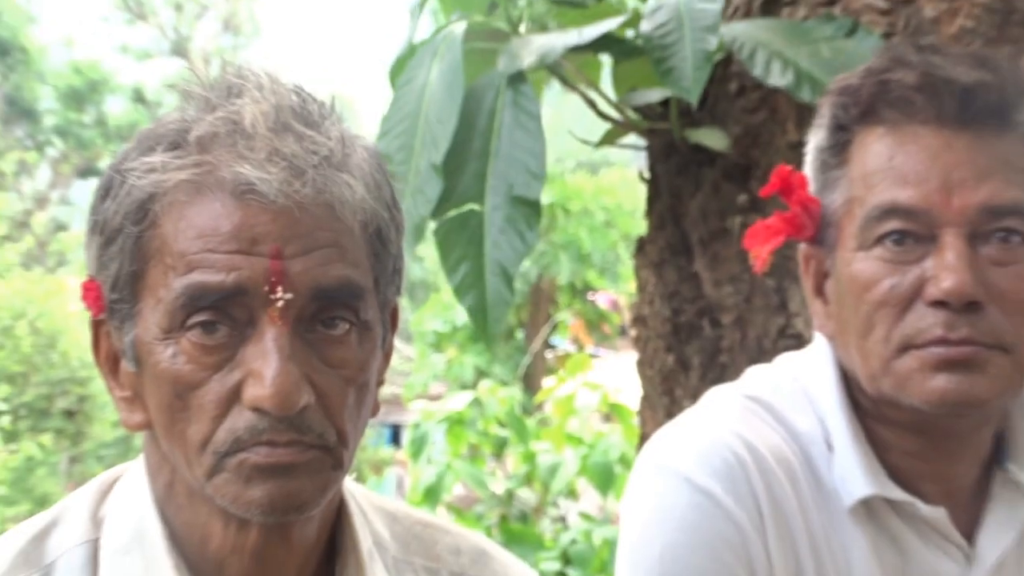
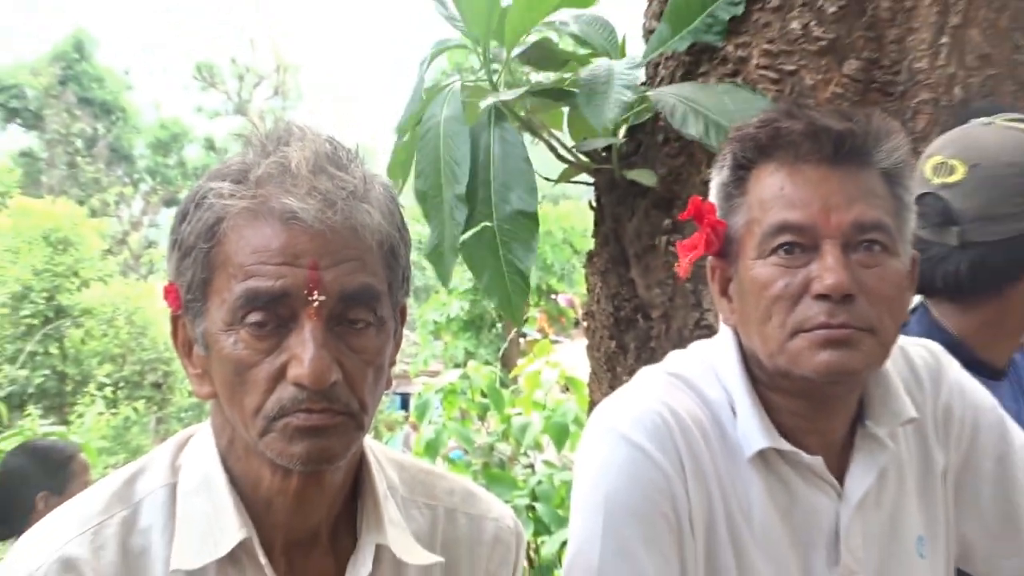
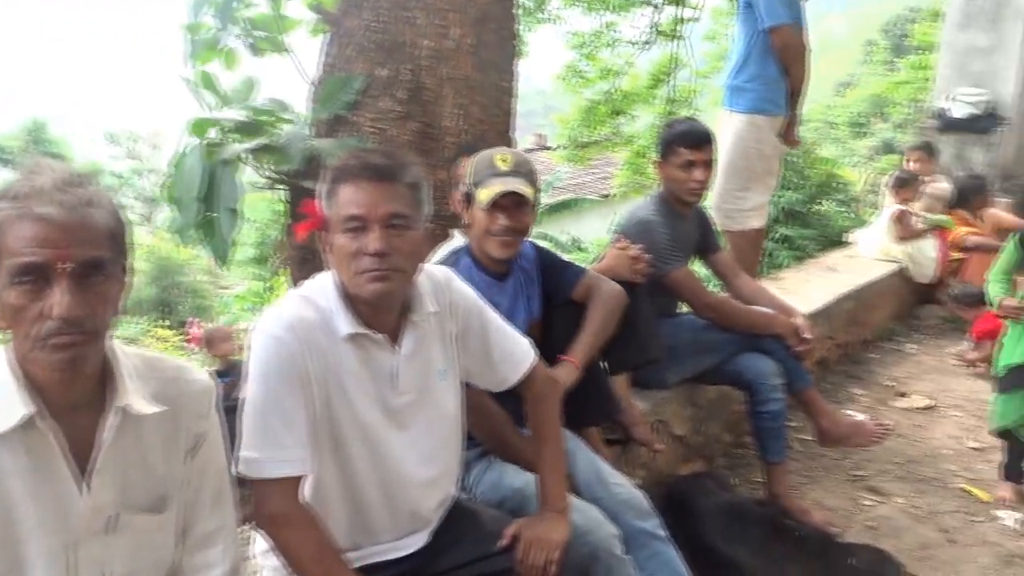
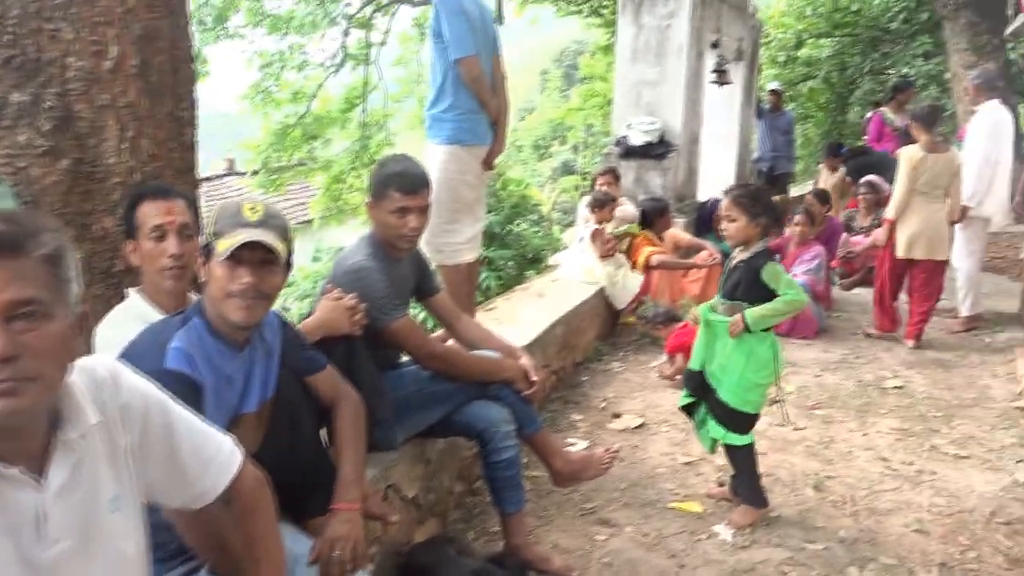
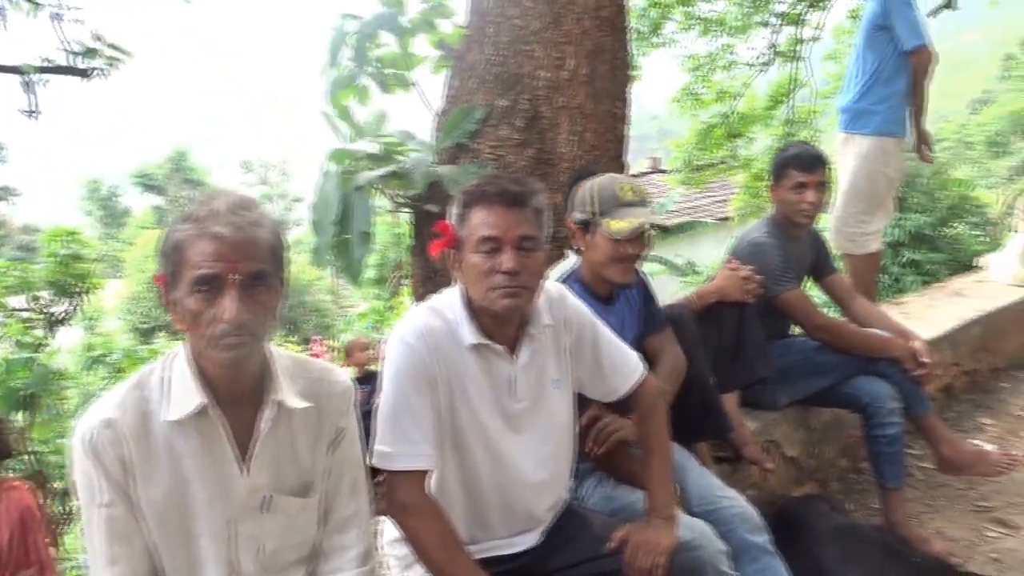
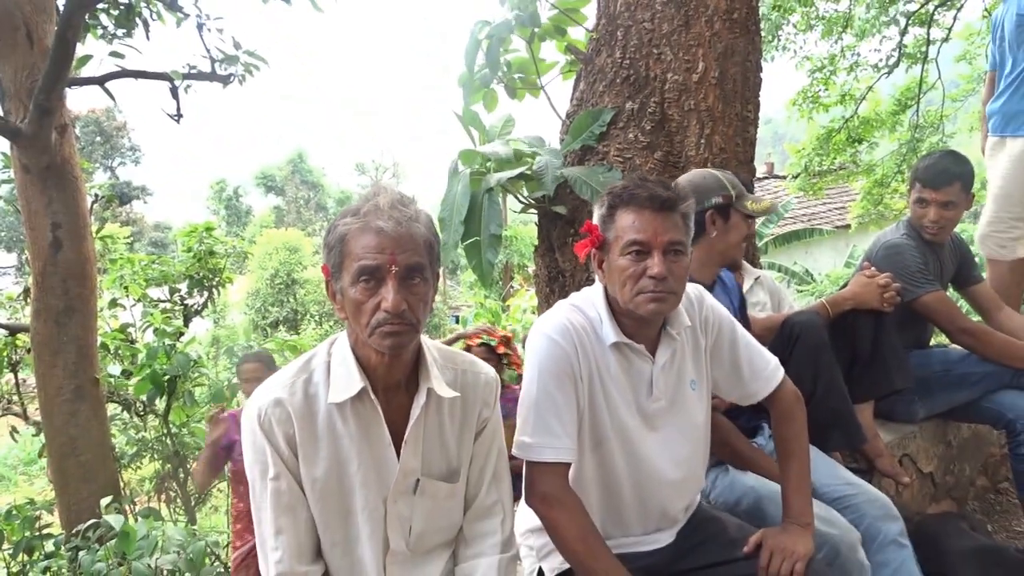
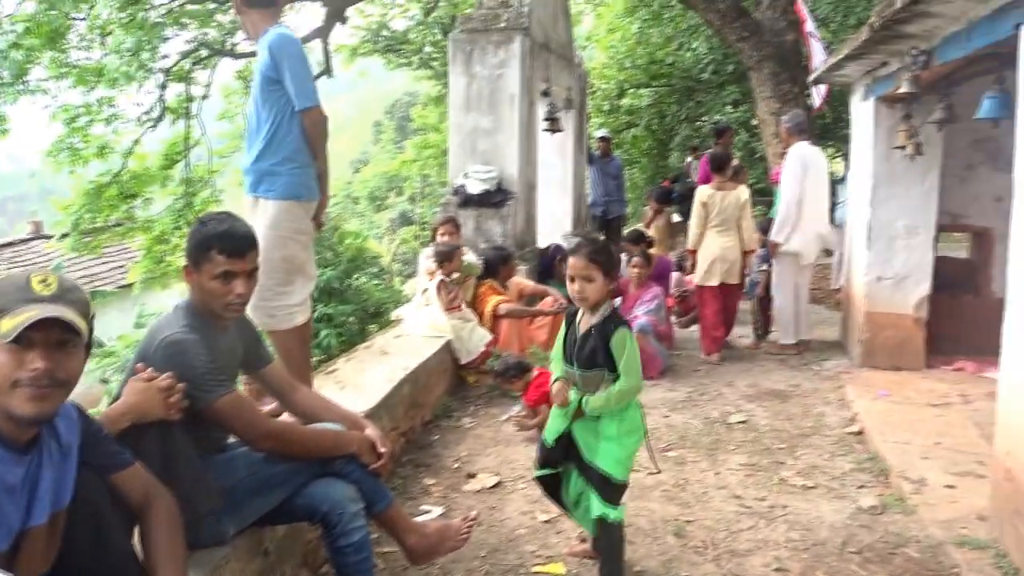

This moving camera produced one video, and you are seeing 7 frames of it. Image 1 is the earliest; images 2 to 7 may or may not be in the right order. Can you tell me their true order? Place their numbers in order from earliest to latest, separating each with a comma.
2, 6, 5, 3, 4, 7
